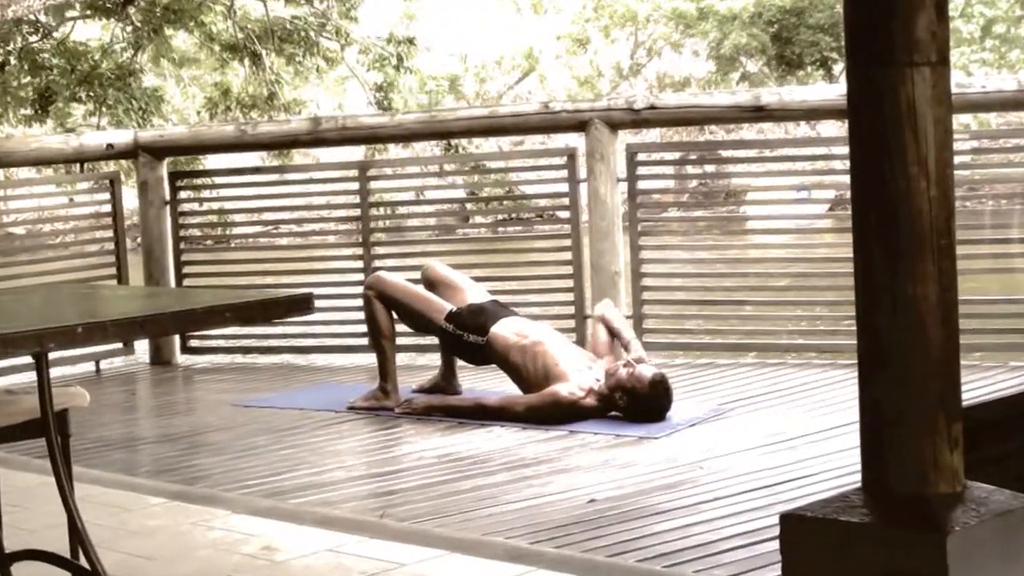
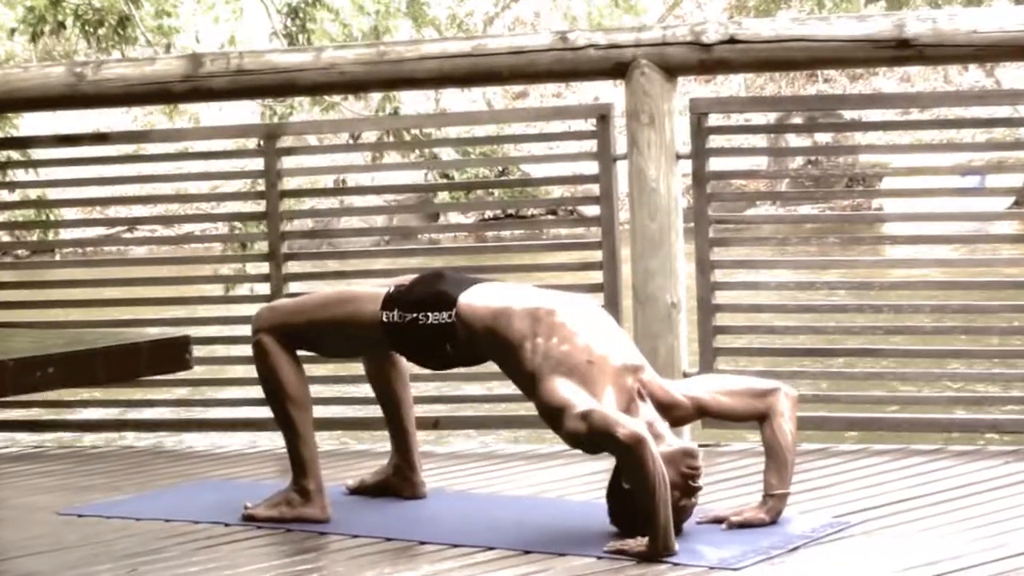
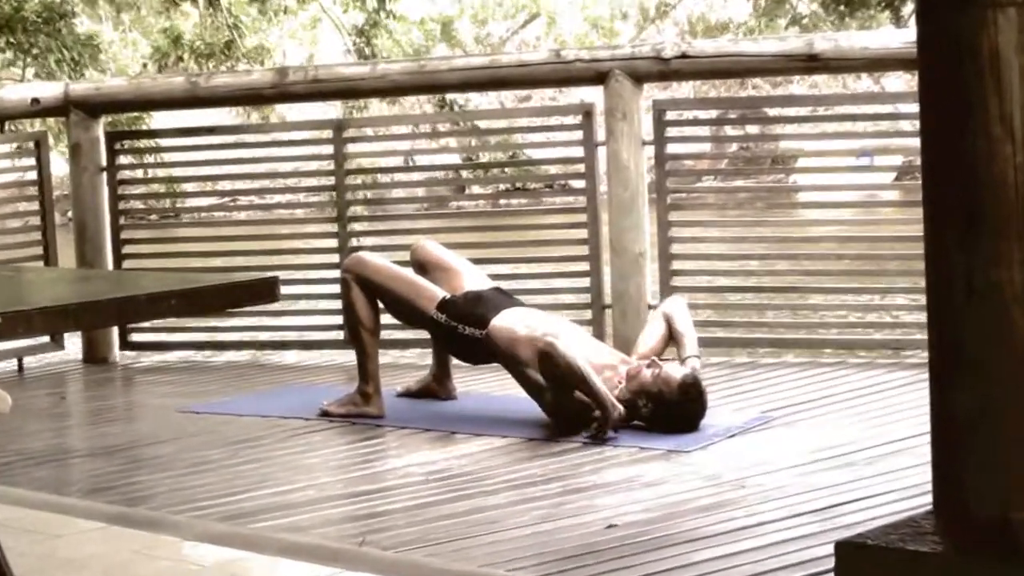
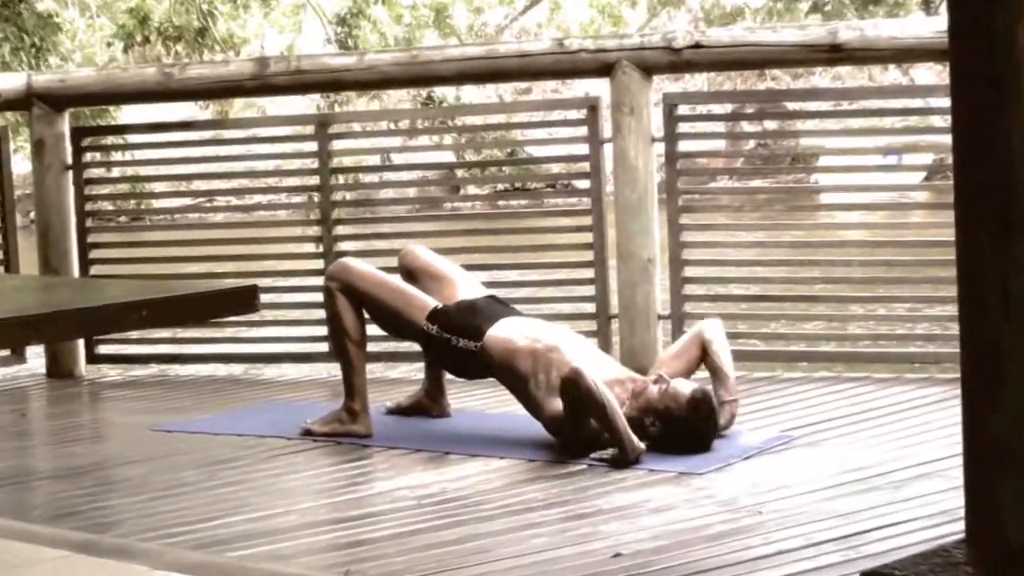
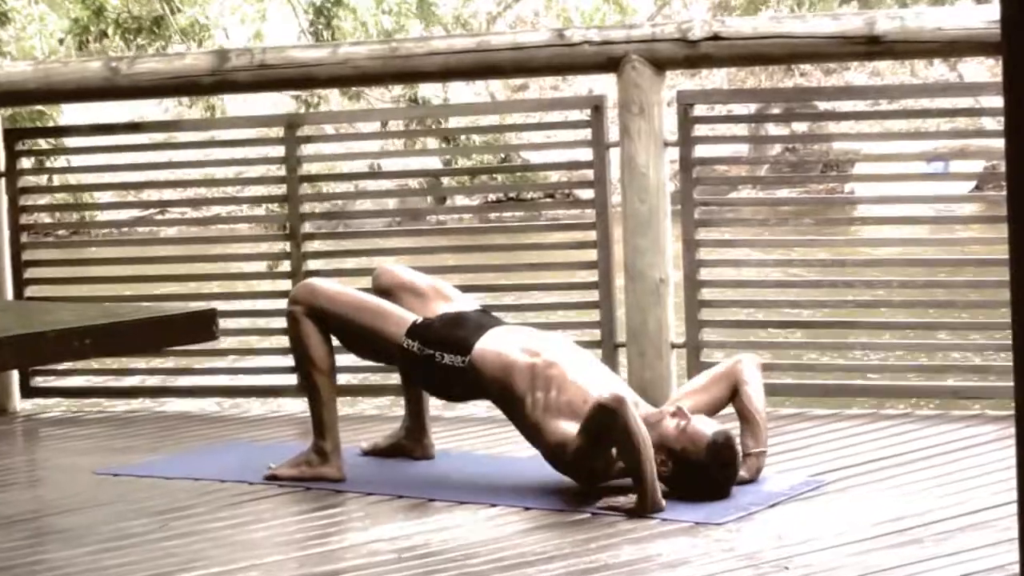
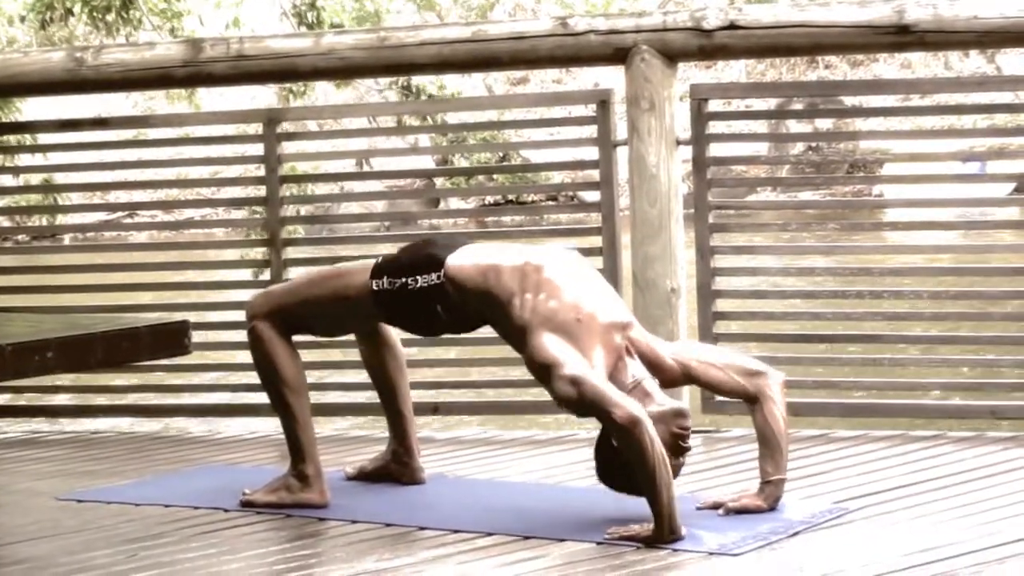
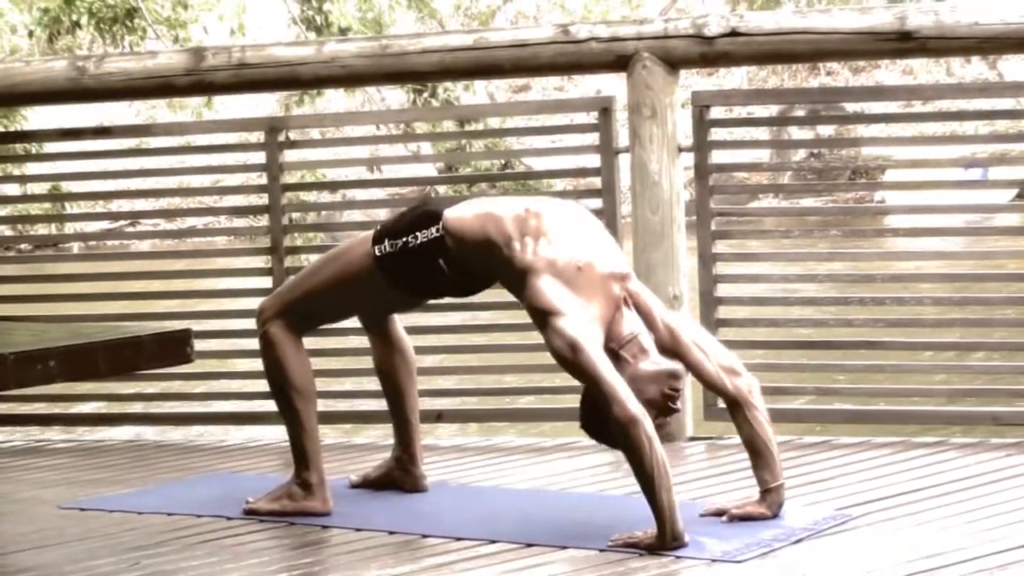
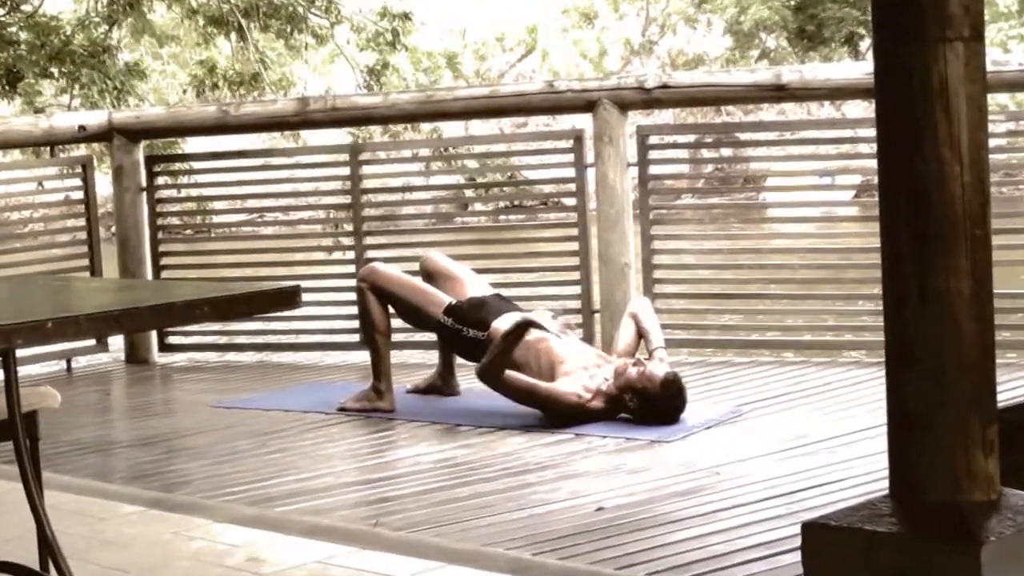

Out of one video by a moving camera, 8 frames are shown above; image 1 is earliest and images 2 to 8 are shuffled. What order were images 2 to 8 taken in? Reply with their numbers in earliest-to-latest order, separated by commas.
8, 3, 4, 5, 2, 6, 7
